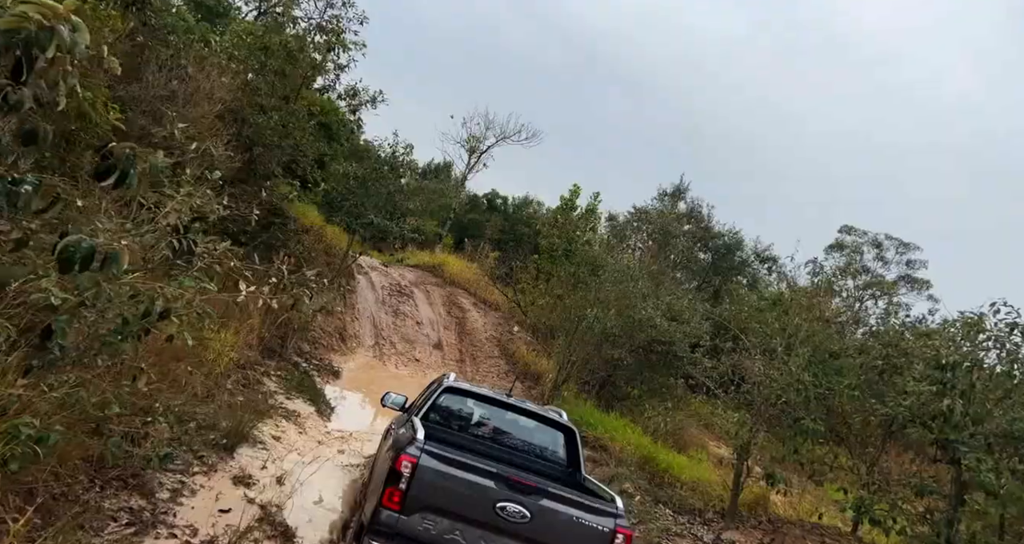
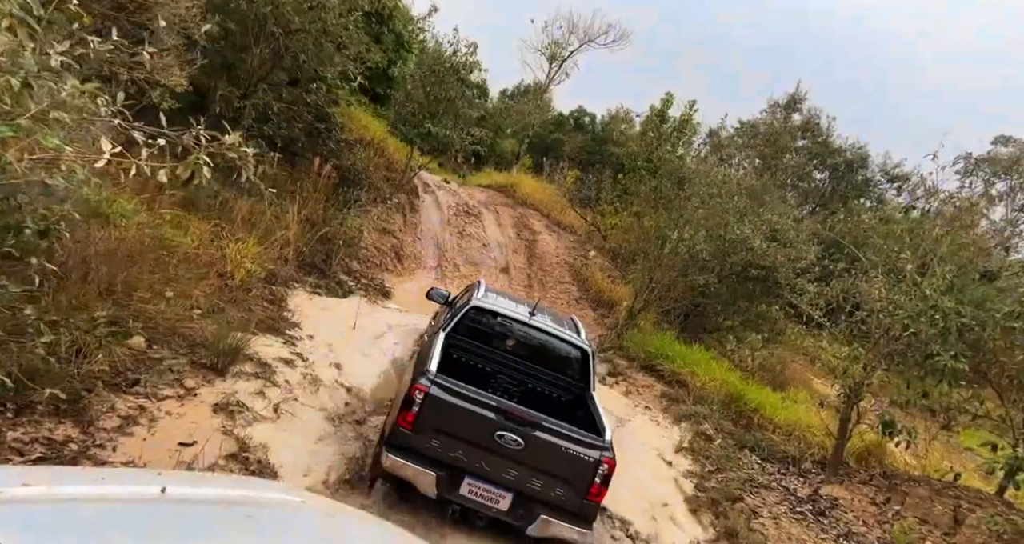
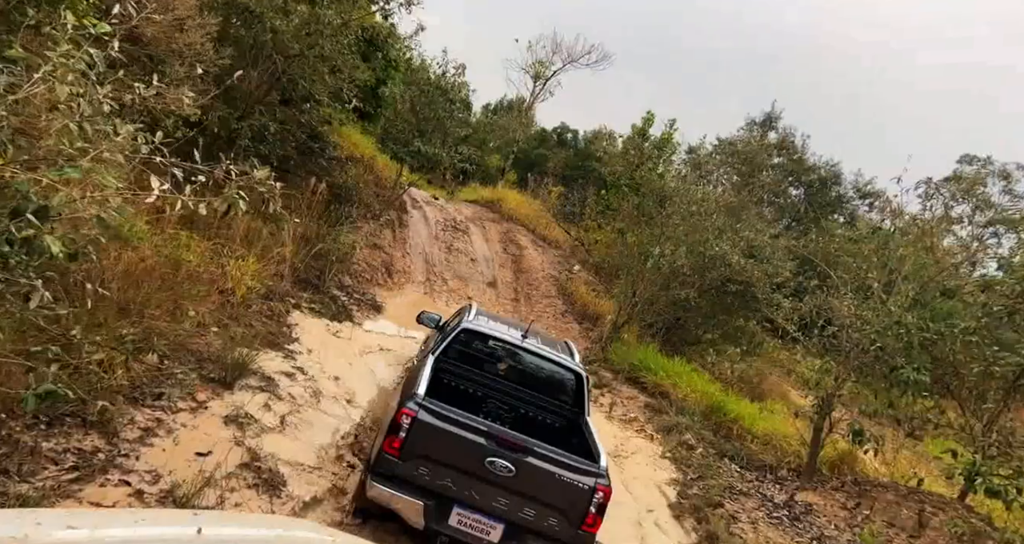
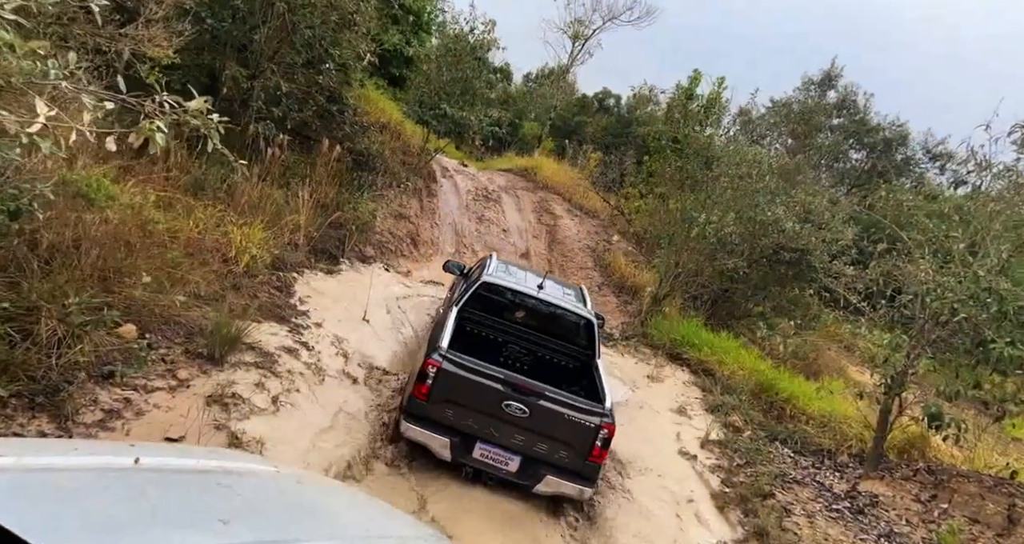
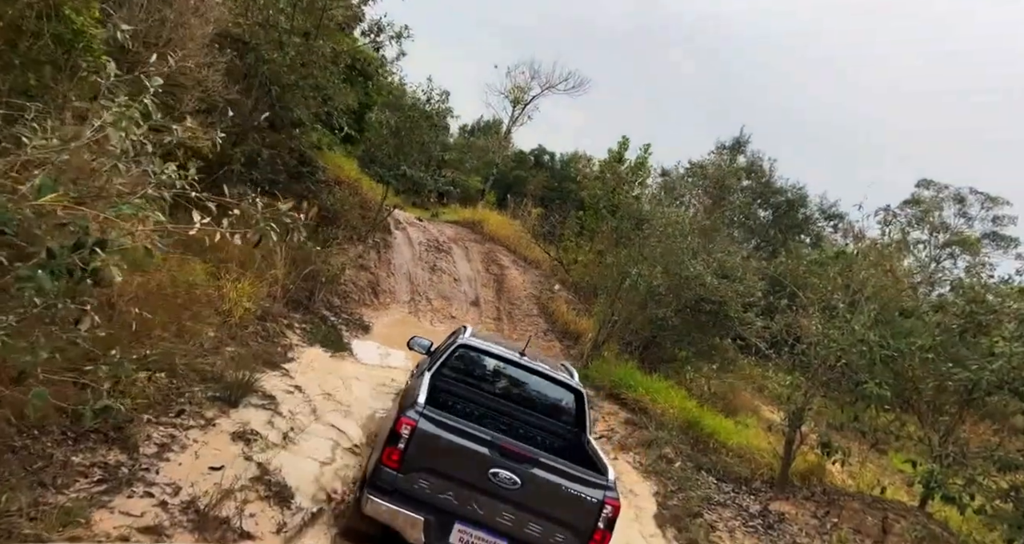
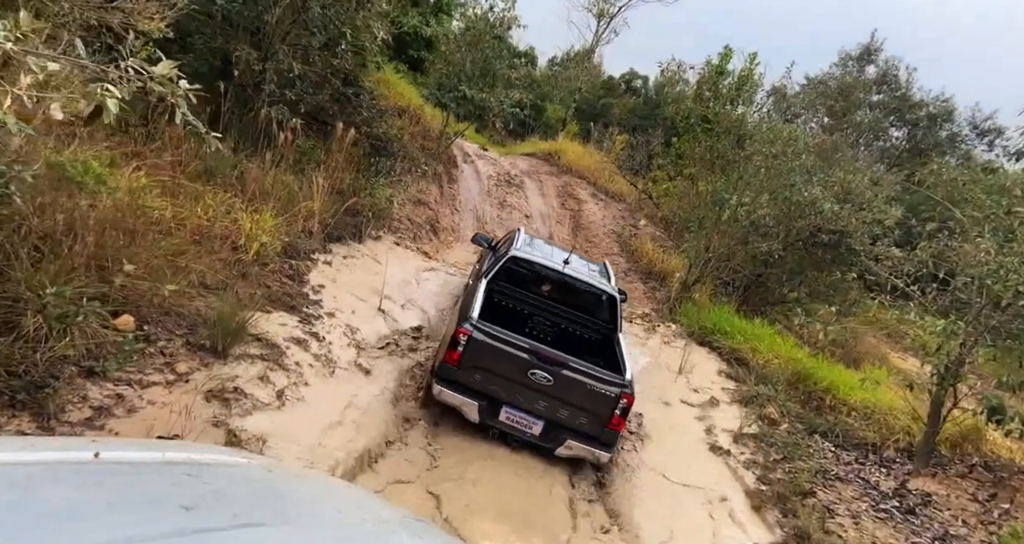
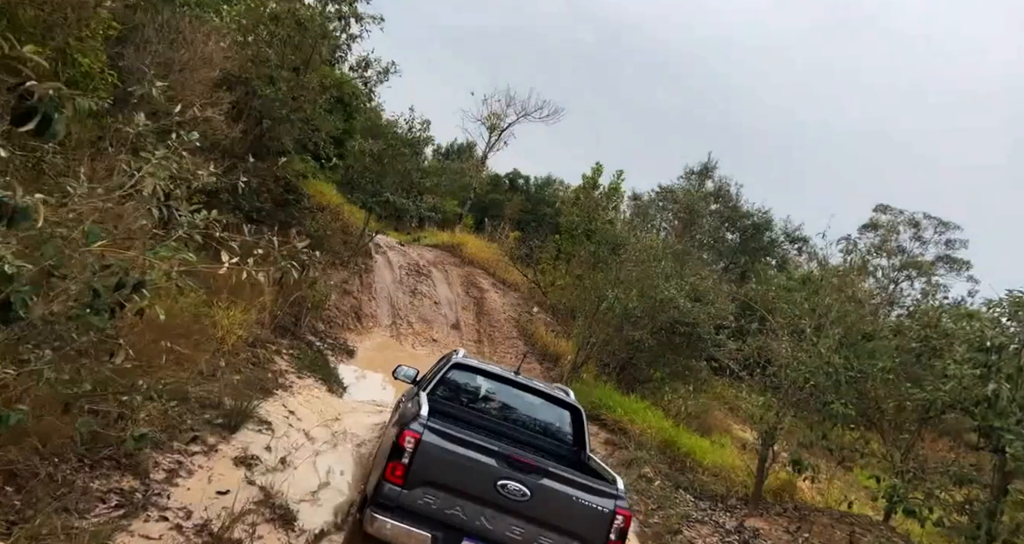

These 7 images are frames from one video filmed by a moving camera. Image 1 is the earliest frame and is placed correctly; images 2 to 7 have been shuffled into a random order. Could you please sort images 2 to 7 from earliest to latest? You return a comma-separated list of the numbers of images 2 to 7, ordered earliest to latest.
7, 5, 3, 2, 4, 6
